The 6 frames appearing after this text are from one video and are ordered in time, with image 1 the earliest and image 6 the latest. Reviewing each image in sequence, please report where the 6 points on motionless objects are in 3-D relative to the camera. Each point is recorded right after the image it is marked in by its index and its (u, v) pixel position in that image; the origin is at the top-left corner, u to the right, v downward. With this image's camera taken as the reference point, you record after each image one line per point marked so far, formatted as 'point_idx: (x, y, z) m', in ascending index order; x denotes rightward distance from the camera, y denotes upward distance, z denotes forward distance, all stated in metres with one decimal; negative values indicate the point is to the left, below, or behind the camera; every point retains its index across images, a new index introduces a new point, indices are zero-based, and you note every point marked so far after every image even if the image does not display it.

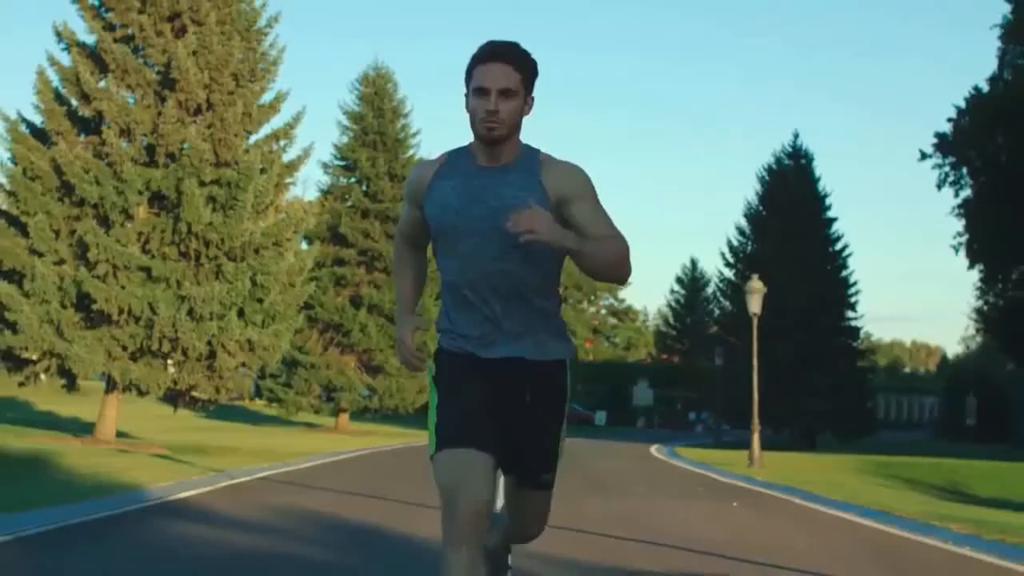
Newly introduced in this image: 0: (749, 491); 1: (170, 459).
0: (+2.7, -2.4, +16.9) m
1: (-3.6, -1.9, +15.5) m
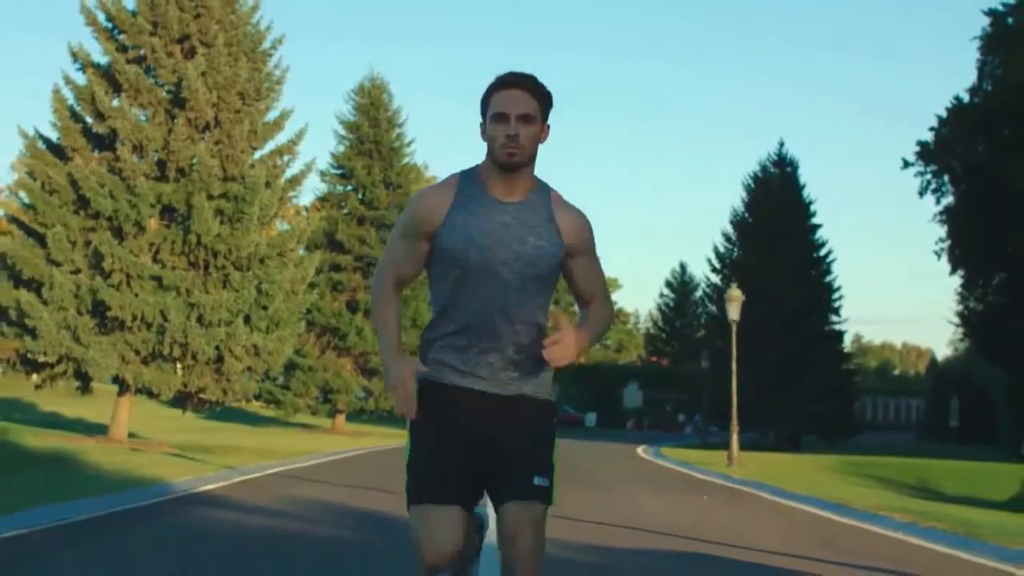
0: (+2.6, -2.5, +17.9) m
1: (-3.7, -2.0, +16.4) m
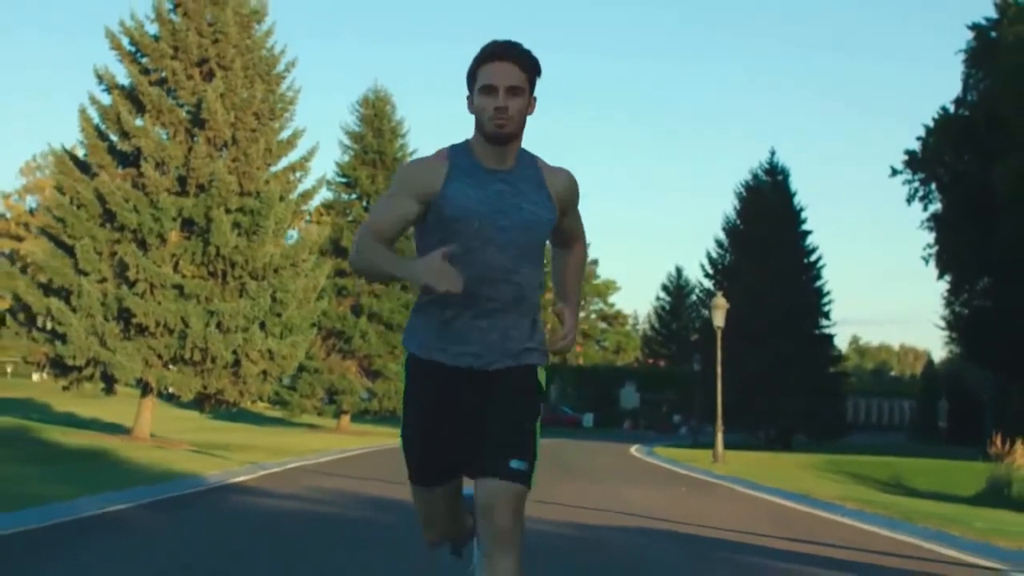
0: (+2.6, -2.6, +19.1) m
1: (-3.8, -2.1, +17.7) m
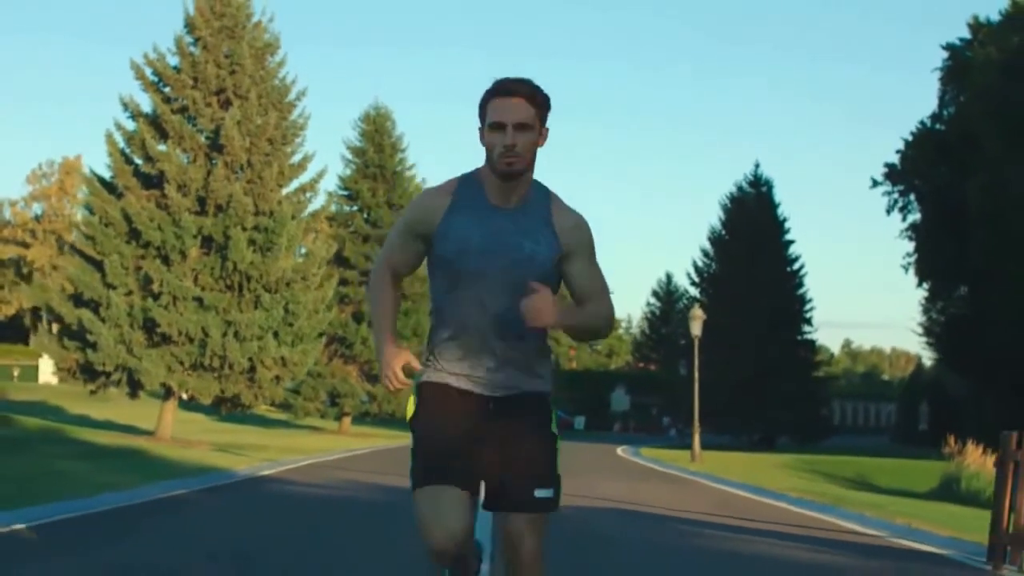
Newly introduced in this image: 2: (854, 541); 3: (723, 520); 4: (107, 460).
0: (+2.5, -2.8, +20.8) m
1: (-3.9, -2.3, +19.3) m
2: (+3.0, -2.3, +12.6) m
3: (+2.1, -2.3, +14.0) m
4: (-4.6, -2.0, +16.1) m
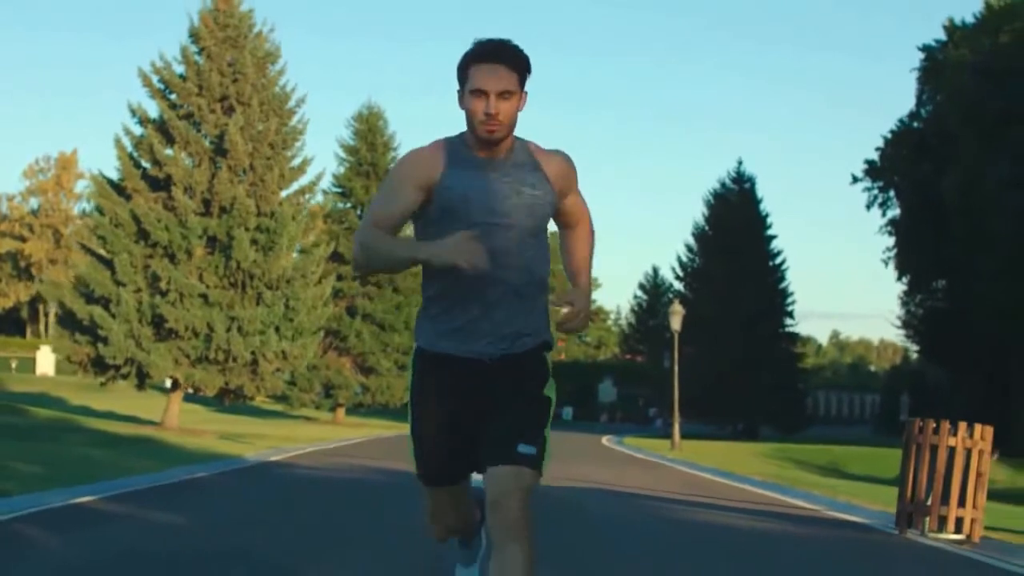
0: (+2.3, -2.7, +22.0) m
1: (-4.0, -2.2, +20.5) m
2: (+2.9, -2.3, +13.8) m
3: (+2.0, -2.3, +15.2) m
4: (-4.7, -1.9, +17.3) m
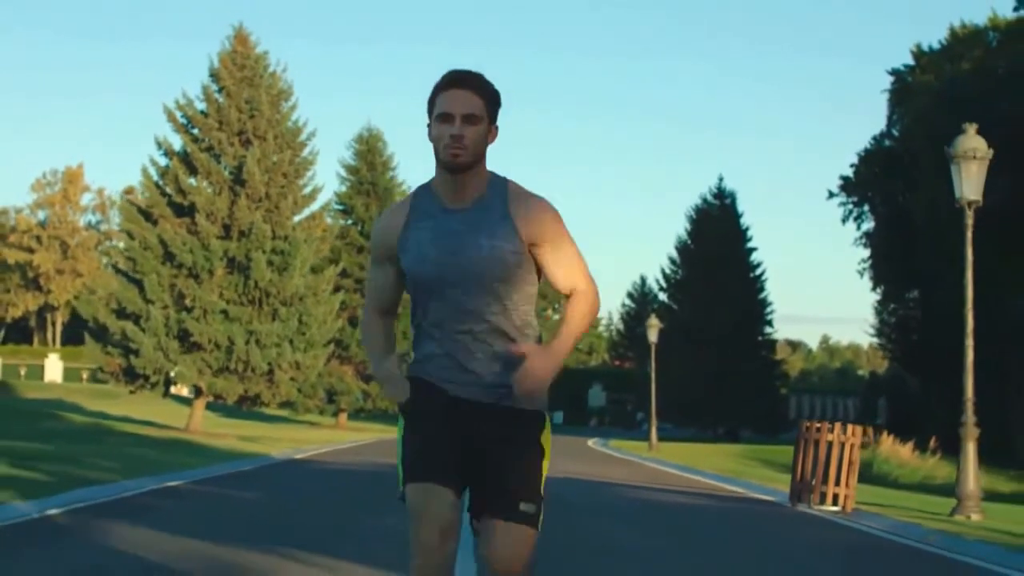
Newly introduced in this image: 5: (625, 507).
0: (+2.2, -3.0, +24.3) m
1: (-4.2, -2.5, +22.8) m
2: (+2.8, -2.5, +16.1) m
3: (+1.9, -2.6, +17.5) m
4: (-4.9, -2.2, +19.6) m
5: (+1.2, -2.5, +15.8) m
